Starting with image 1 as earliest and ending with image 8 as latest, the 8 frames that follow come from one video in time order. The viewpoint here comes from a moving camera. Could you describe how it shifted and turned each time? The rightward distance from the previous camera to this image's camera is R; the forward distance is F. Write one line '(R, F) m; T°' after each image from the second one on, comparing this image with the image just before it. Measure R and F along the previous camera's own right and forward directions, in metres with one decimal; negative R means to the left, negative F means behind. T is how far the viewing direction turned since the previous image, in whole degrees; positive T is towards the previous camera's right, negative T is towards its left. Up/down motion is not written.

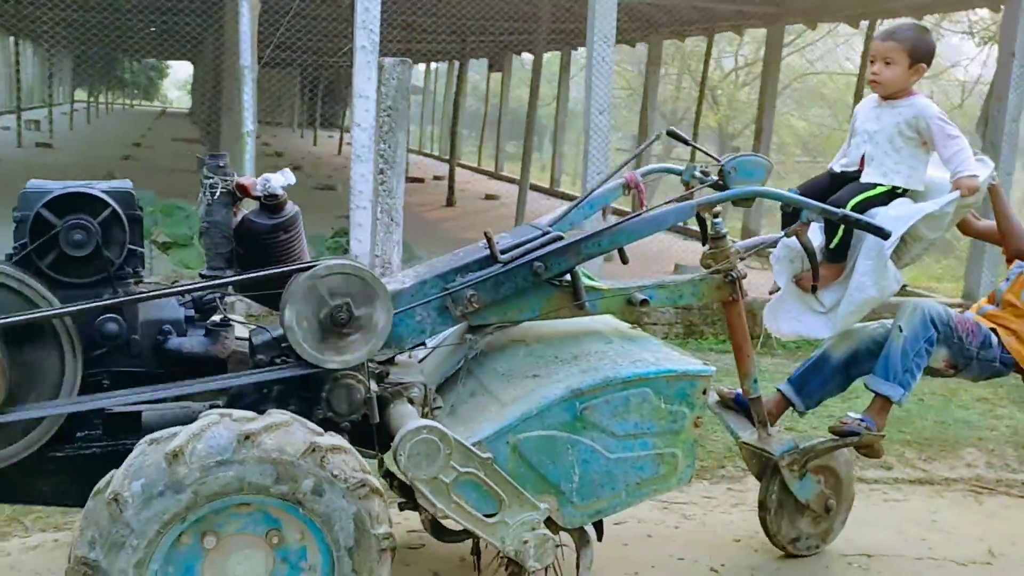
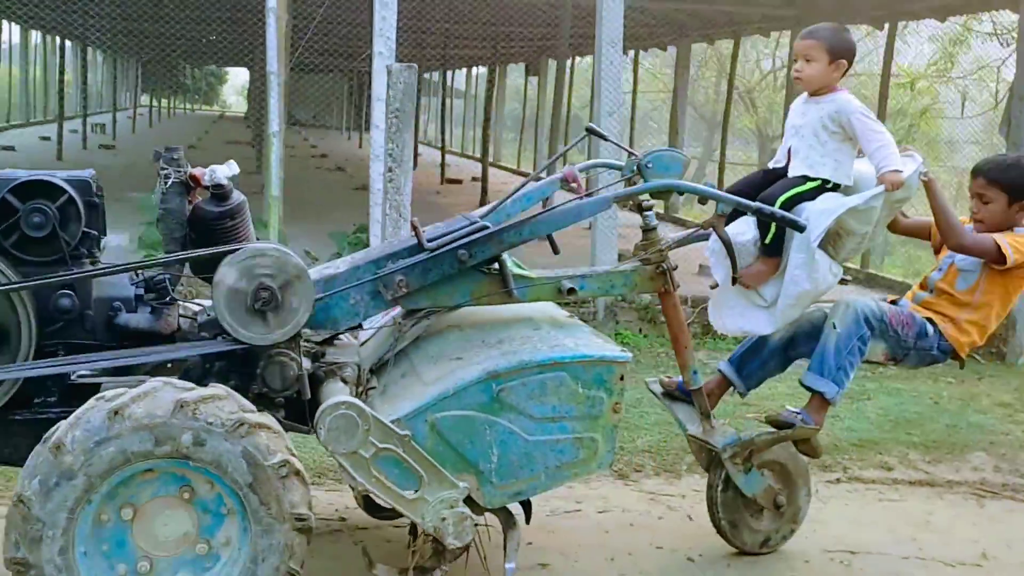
(+0.3, -0.1) m; -4°
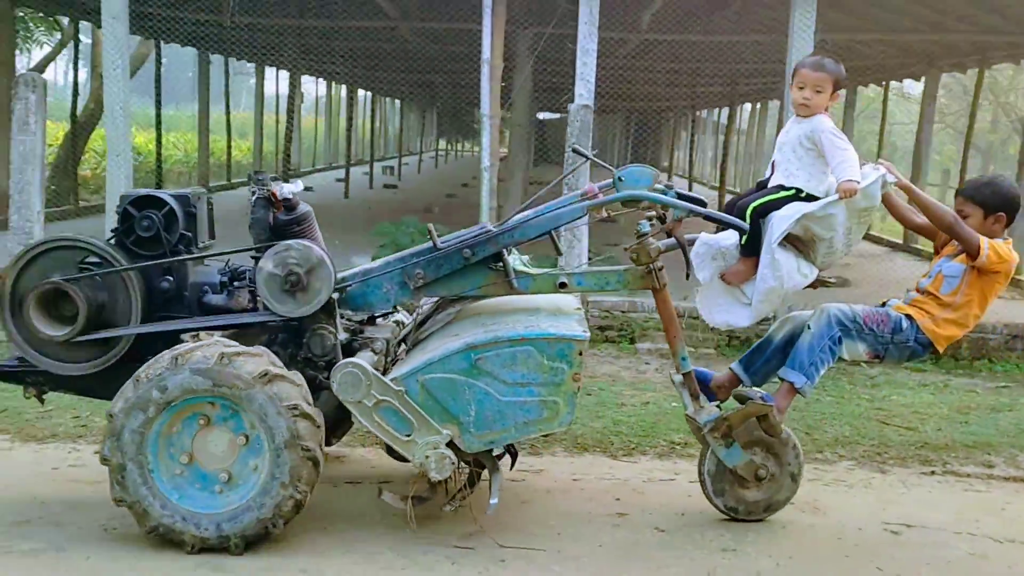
(+0.8, -0.6) m; -17°
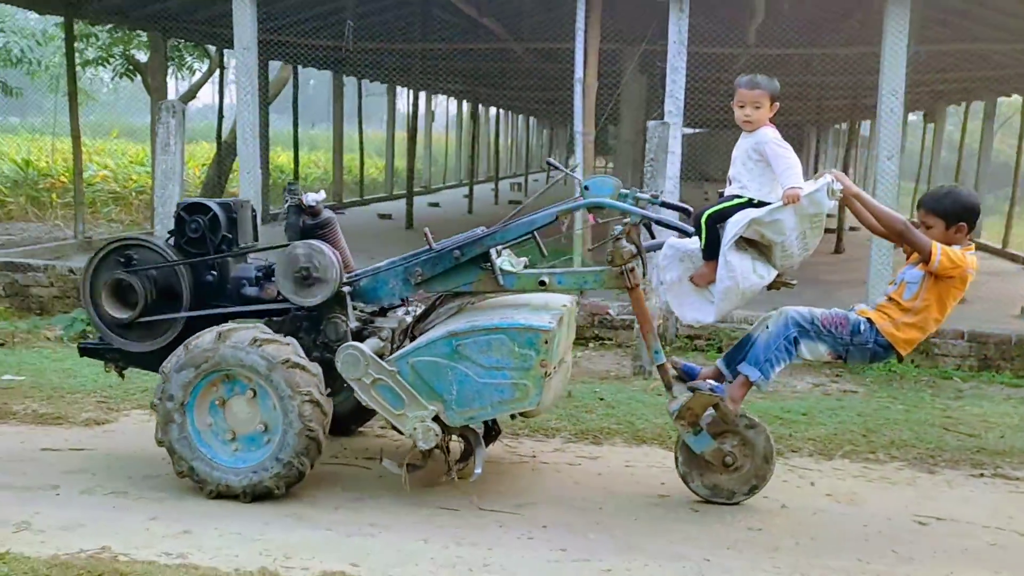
(+0.5, -0.5) m; -8°
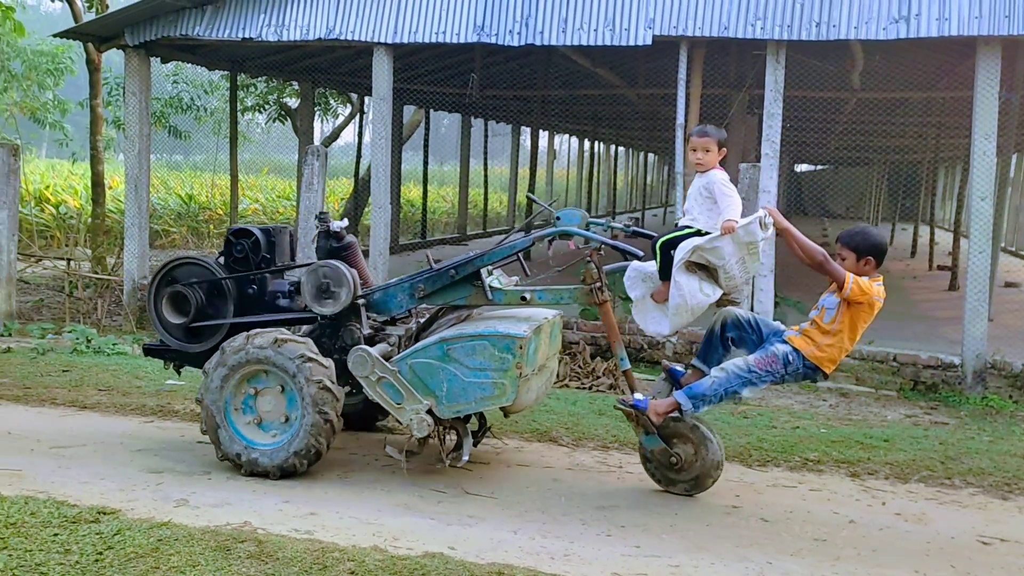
(+0.2, -0.6) m; -7°
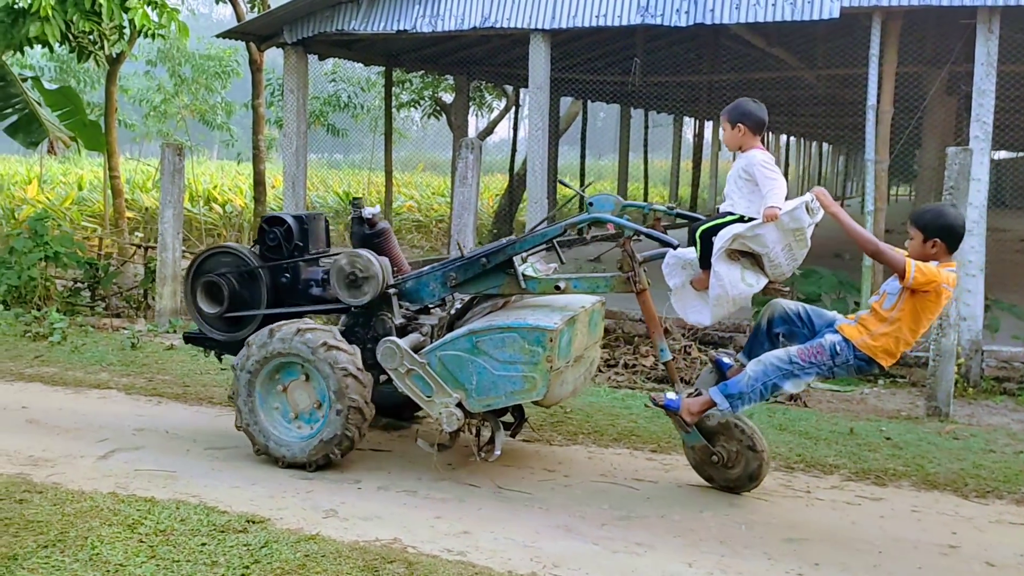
(-0.1, +0.4) m; -8°
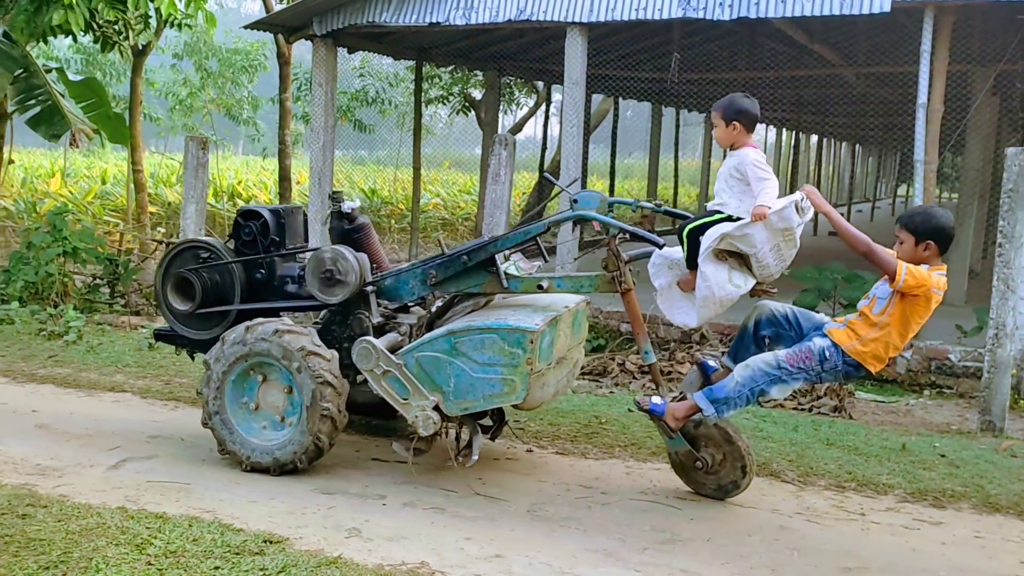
(-0.1, +0.3) m; -1°
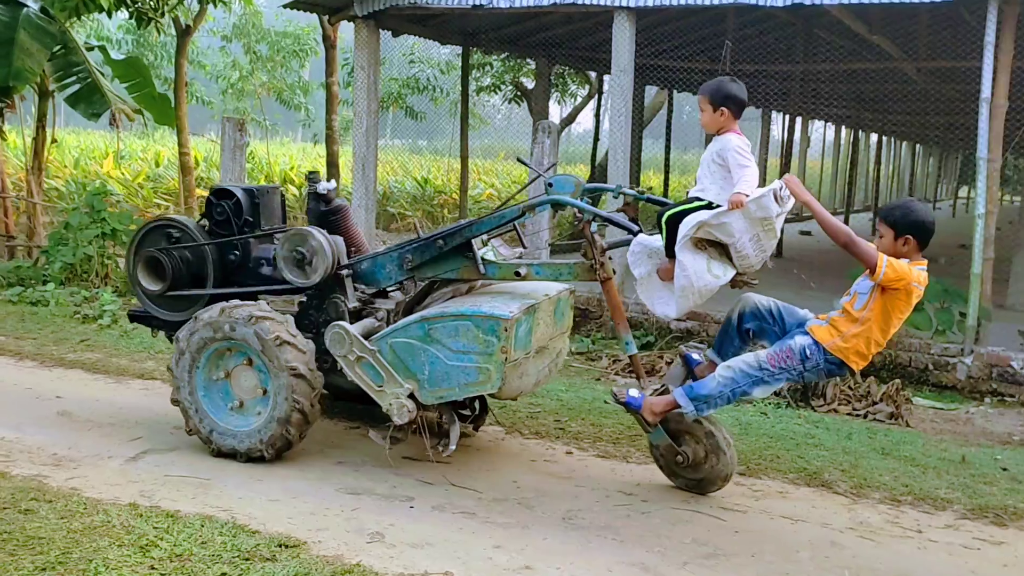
(0.0, +0.2) m; -3°
